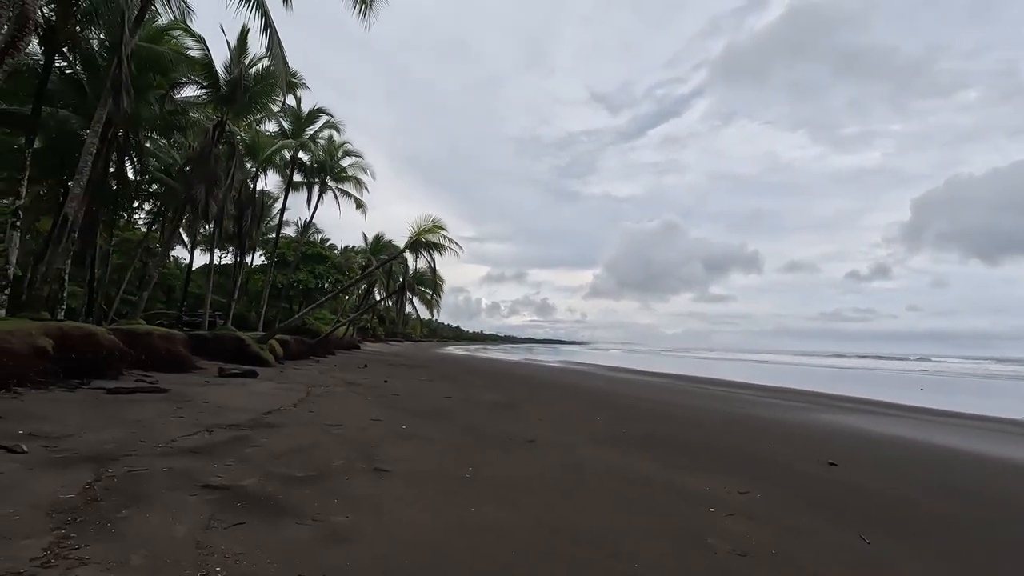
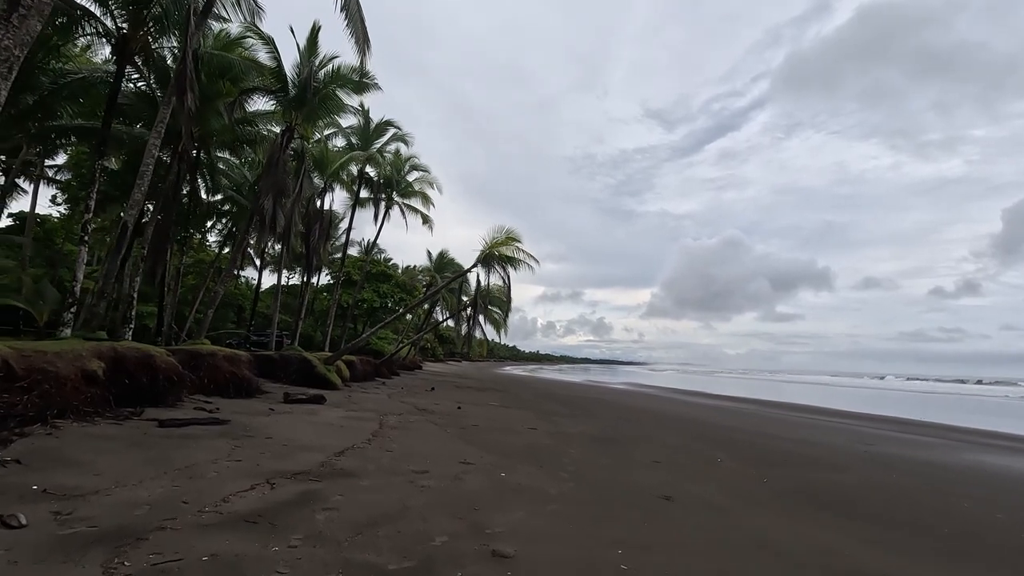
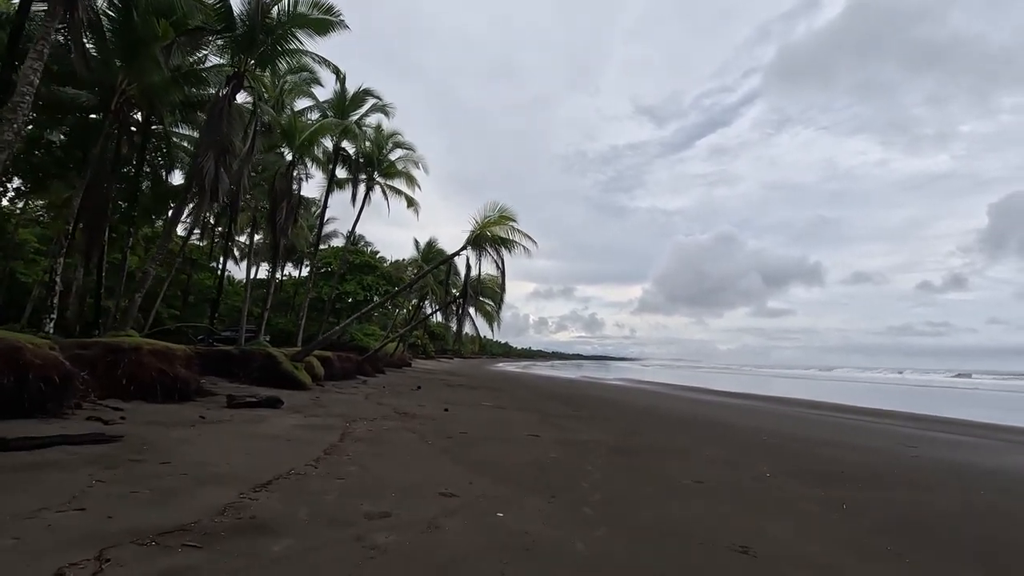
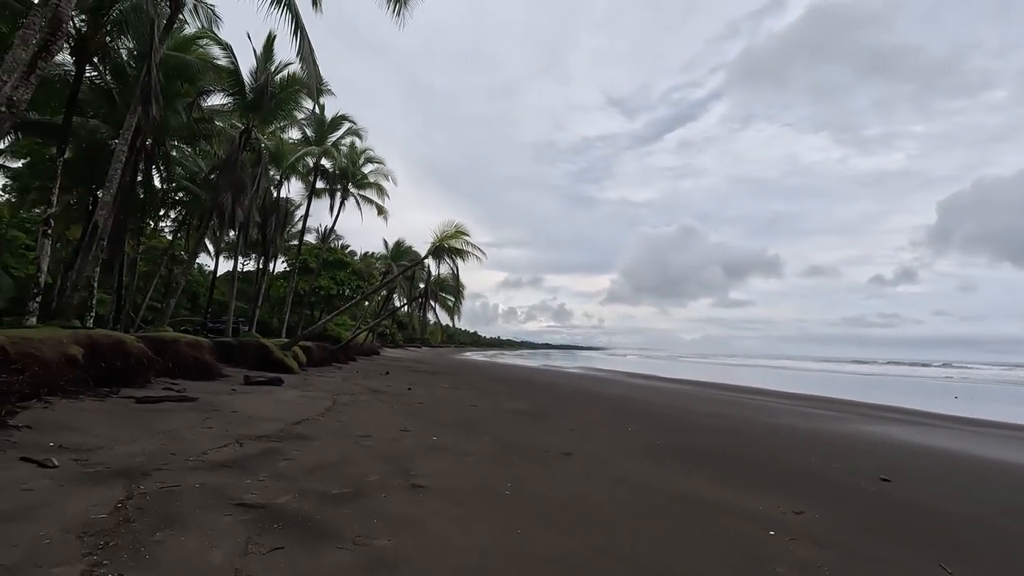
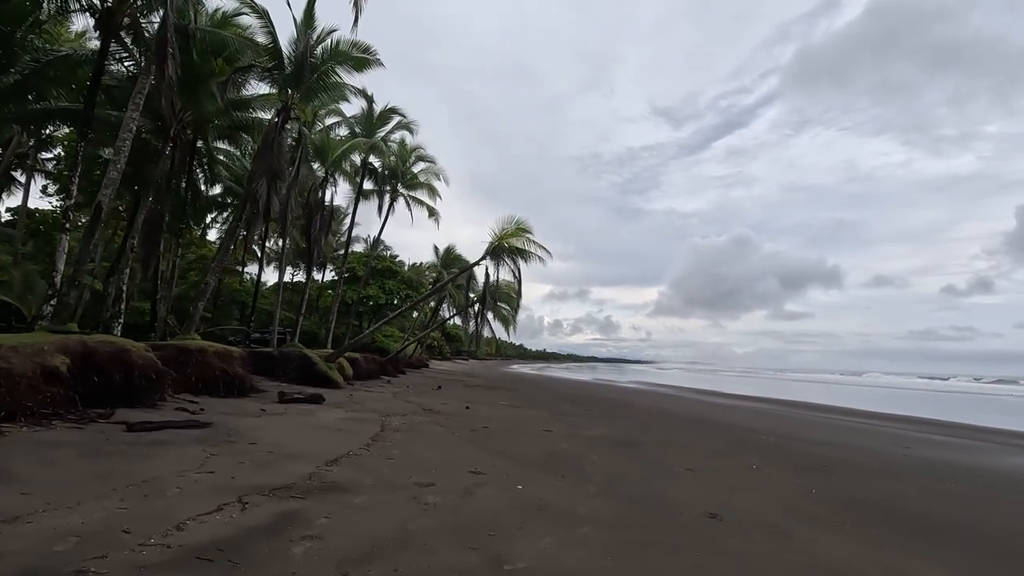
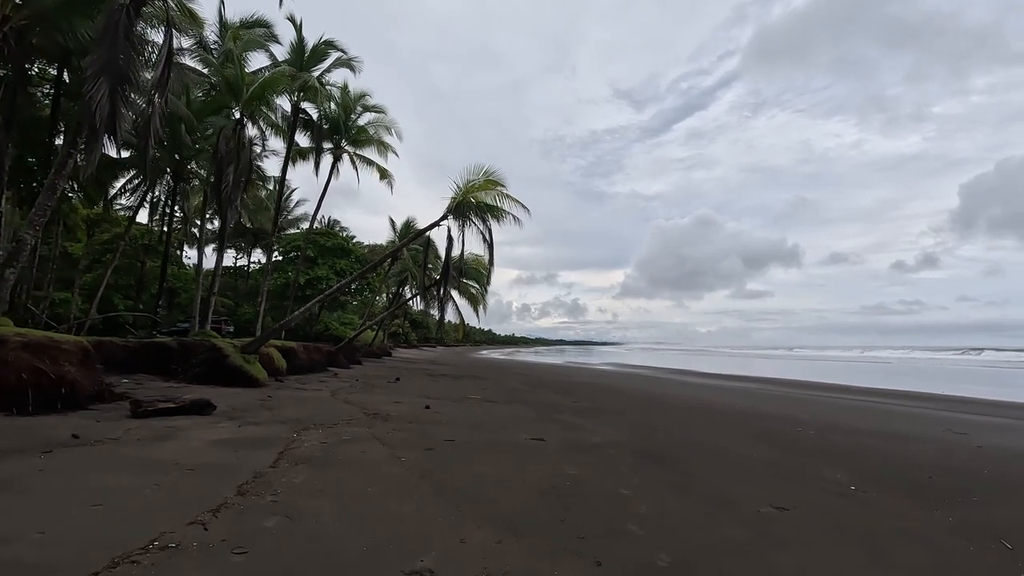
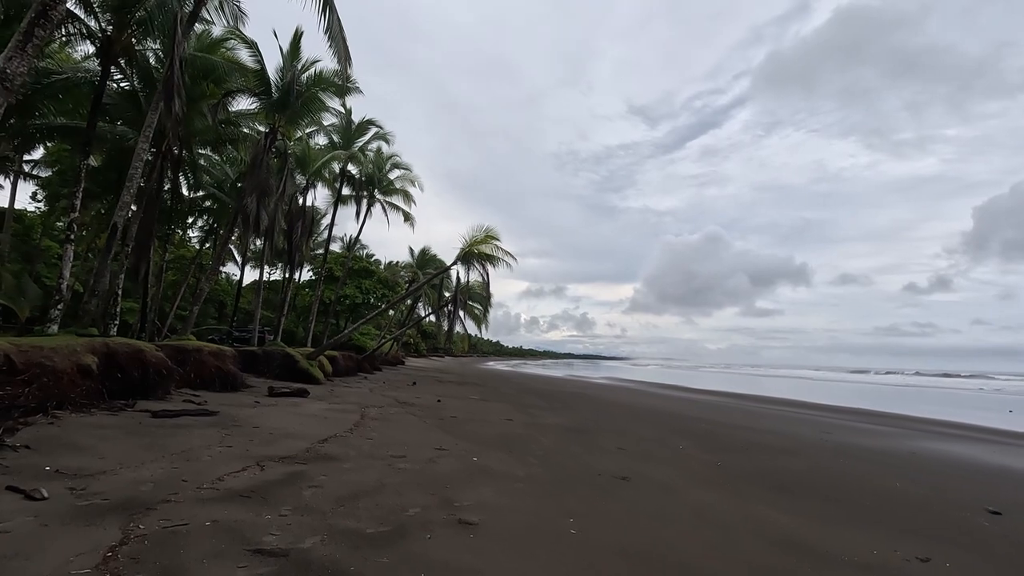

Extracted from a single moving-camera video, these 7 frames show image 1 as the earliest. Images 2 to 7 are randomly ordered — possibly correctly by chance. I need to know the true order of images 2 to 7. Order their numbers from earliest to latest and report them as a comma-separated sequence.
4, 7, 2, 5, 3, 6
